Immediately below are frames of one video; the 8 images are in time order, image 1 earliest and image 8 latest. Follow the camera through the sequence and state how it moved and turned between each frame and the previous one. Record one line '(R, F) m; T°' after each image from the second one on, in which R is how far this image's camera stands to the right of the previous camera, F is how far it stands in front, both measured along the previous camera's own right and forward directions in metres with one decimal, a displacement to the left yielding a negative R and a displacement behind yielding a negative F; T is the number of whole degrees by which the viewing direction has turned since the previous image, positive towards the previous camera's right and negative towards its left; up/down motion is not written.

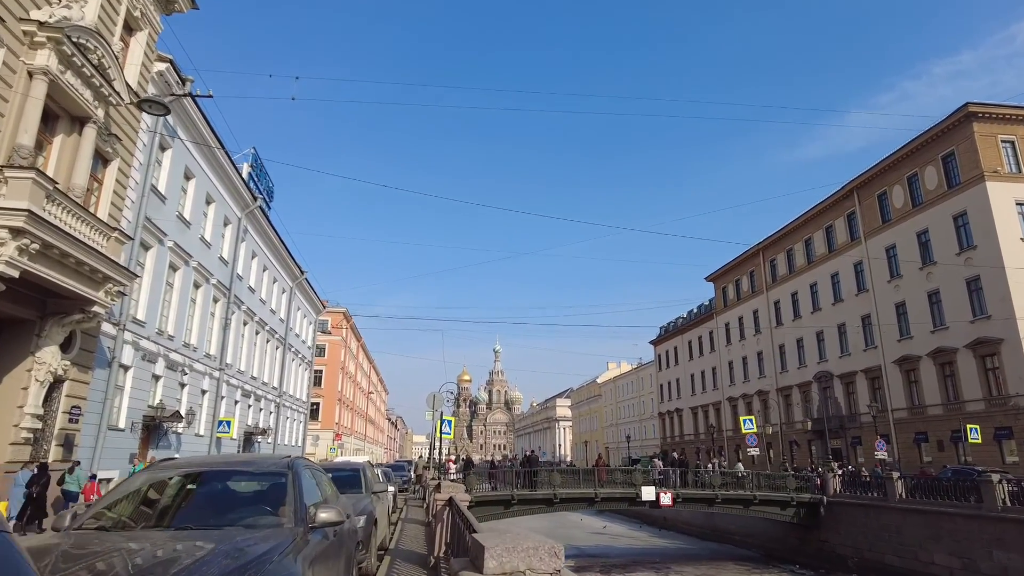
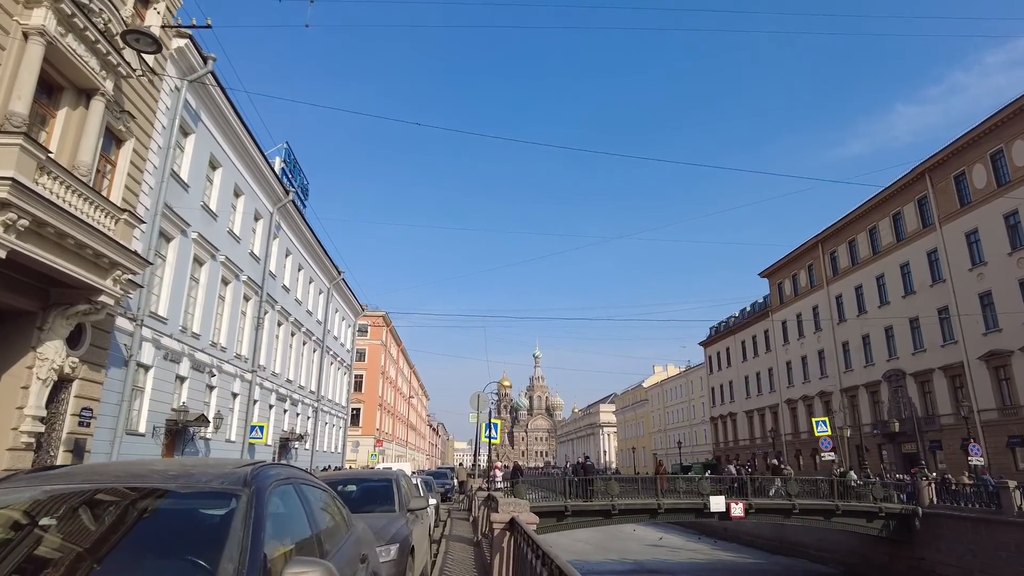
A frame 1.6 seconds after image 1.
(-0.4, +2.0) m; -3°
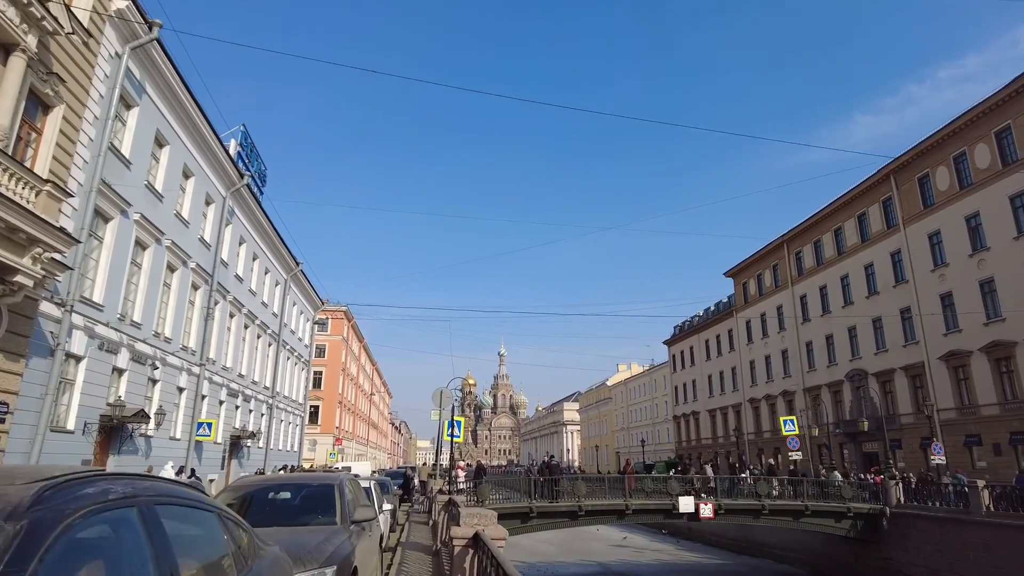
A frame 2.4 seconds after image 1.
(0.0, +0.9) m; +3°
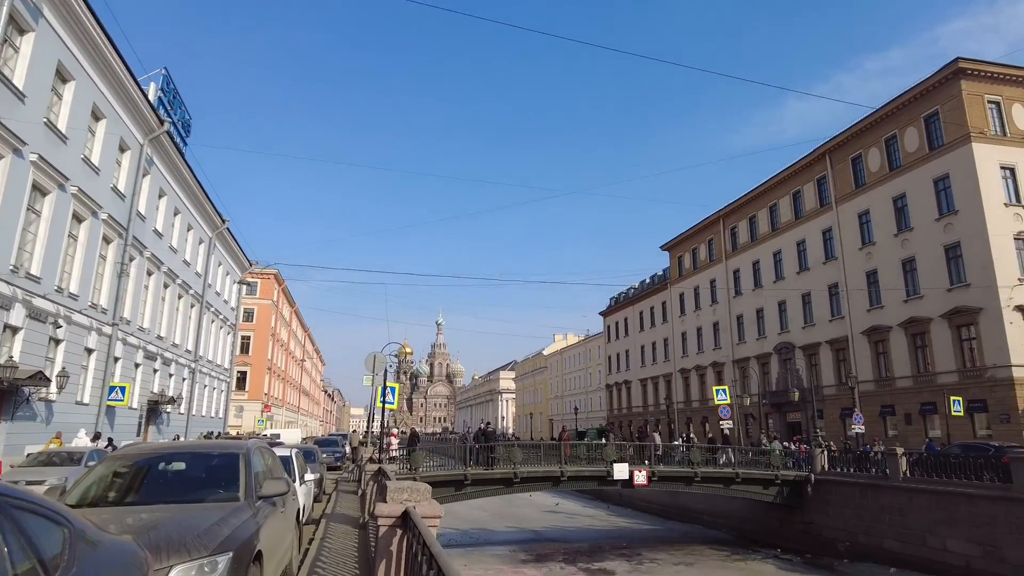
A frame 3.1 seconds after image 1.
(0.0, +0.7) m; +5°
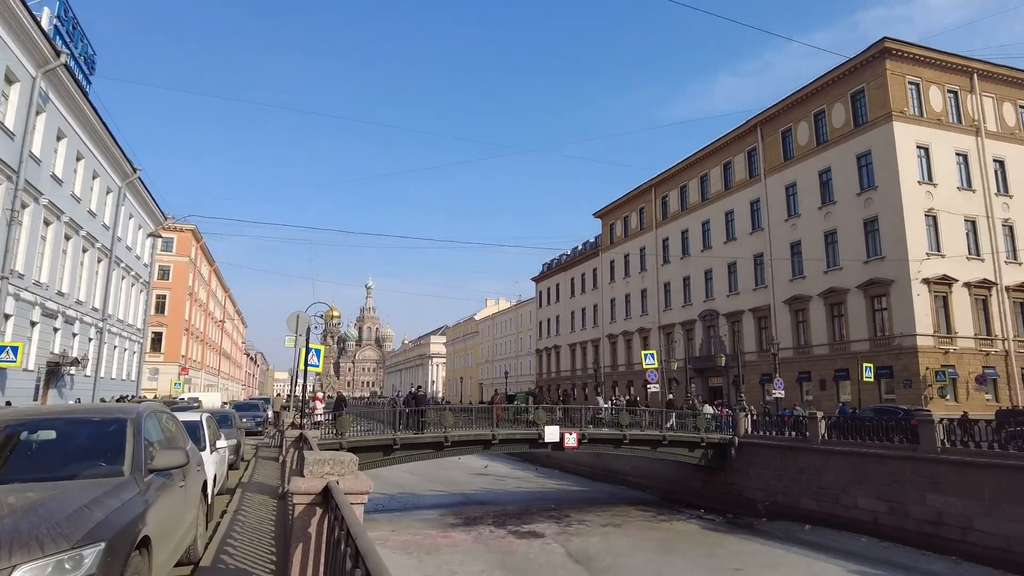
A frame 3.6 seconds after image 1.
(-0.1, +0.6) m; +6°
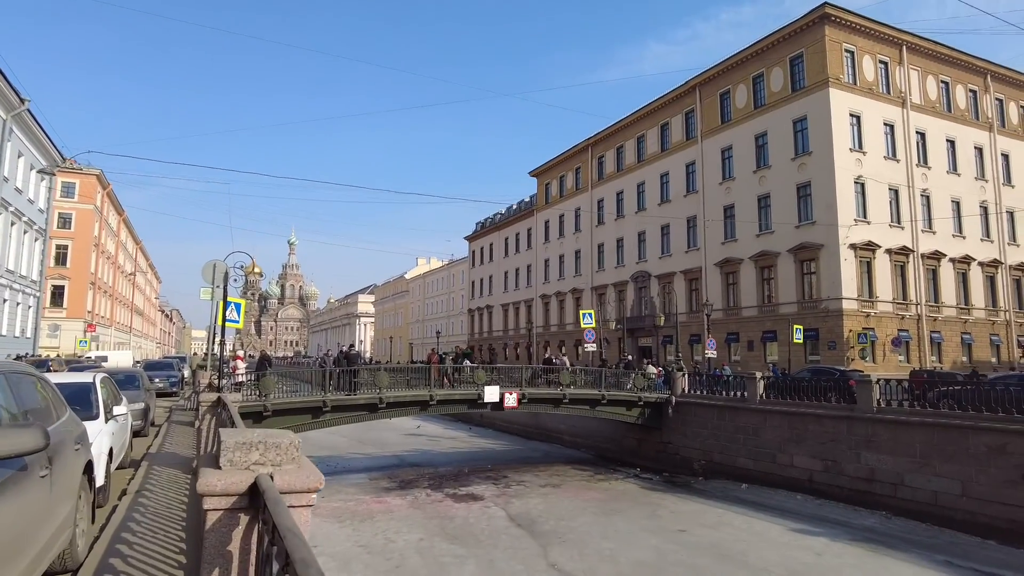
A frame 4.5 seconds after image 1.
(-0.3, +1.0) m; +6°
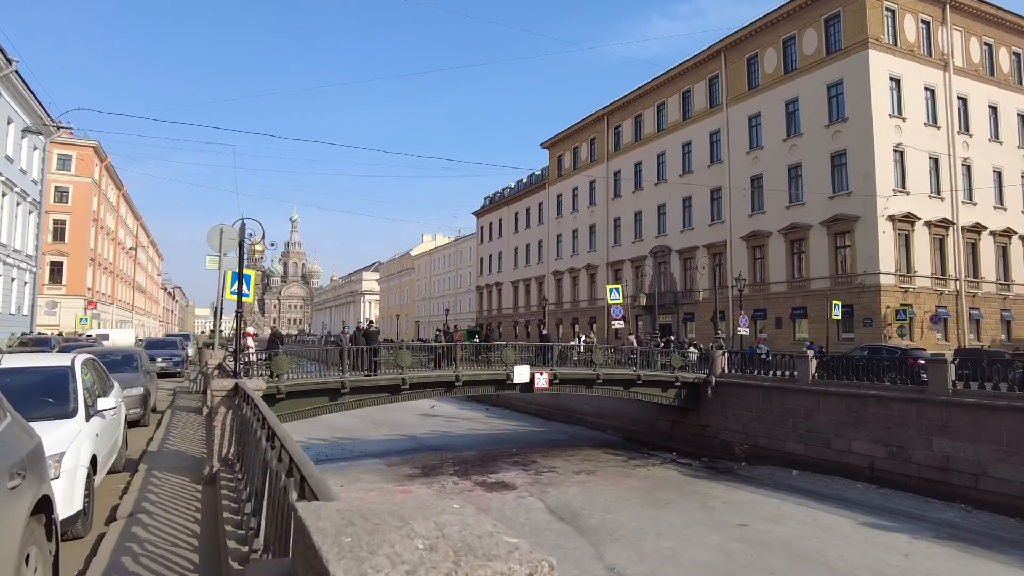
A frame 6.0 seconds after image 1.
(-0.8, +1.6) m; 0°
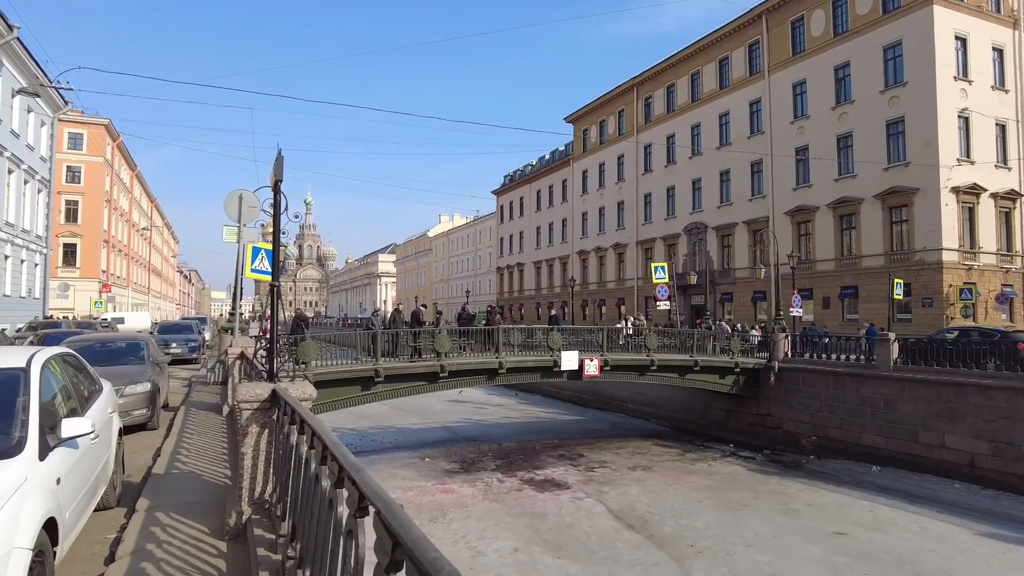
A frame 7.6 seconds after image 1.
(-0.9, +1.7) m; -1°
